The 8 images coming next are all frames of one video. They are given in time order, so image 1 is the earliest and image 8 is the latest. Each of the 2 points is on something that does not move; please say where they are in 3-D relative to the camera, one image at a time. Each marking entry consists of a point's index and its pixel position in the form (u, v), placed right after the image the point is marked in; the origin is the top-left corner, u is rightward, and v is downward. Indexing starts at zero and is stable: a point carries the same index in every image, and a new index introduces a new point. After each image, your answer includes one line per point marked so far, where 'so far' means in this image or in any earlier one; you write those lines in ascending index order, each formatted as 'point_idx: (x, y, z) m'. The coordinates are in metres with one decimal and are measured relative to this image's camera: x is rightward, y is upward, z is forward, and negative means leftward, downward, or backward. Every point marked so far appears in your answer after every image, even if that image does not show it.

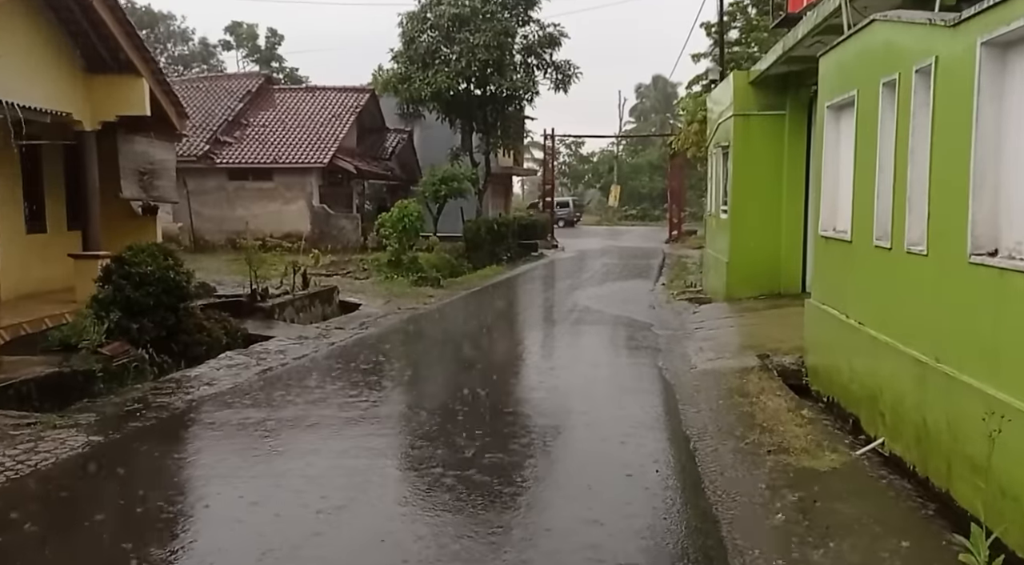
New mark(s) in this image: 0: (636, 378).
0: (+1.2, -0.9, +8.8) m
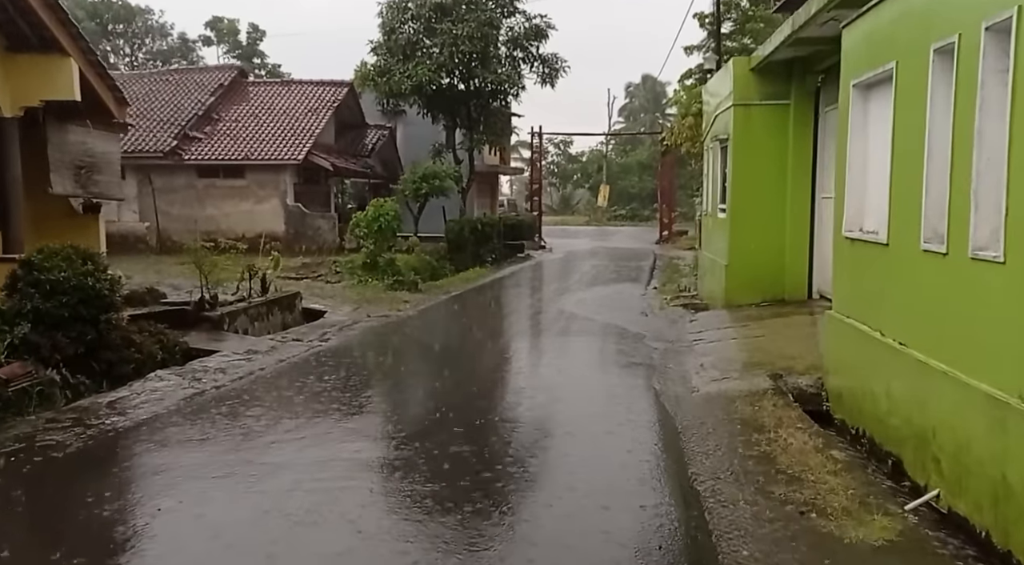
0: (+1.0, -1.0, +7.6) m
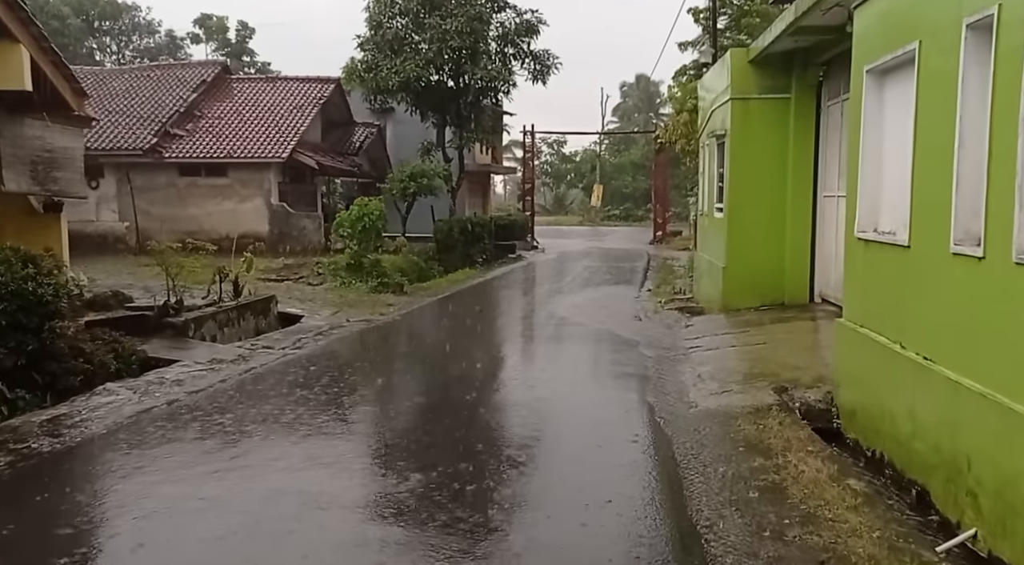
0: (+0.9, -1.1, +6.9) m
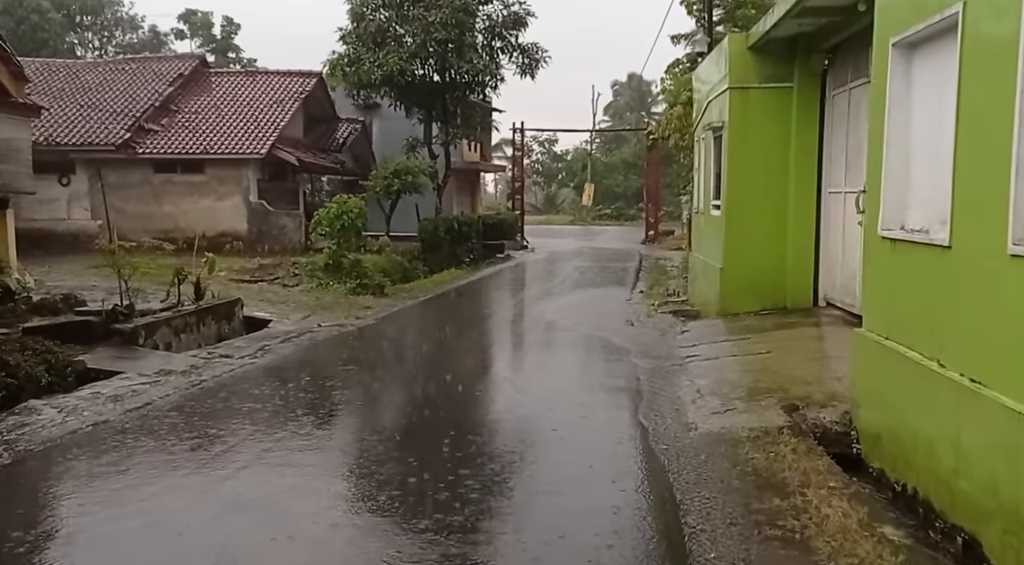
0: (+0.7, -1.1, +6.1) m
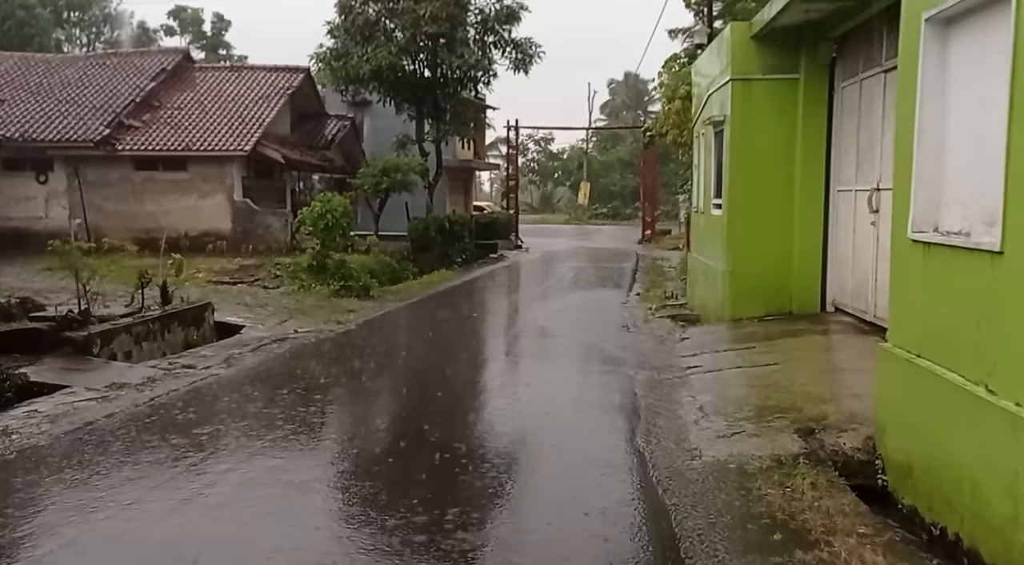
0: (+0.6, -1.1, +5.4) m
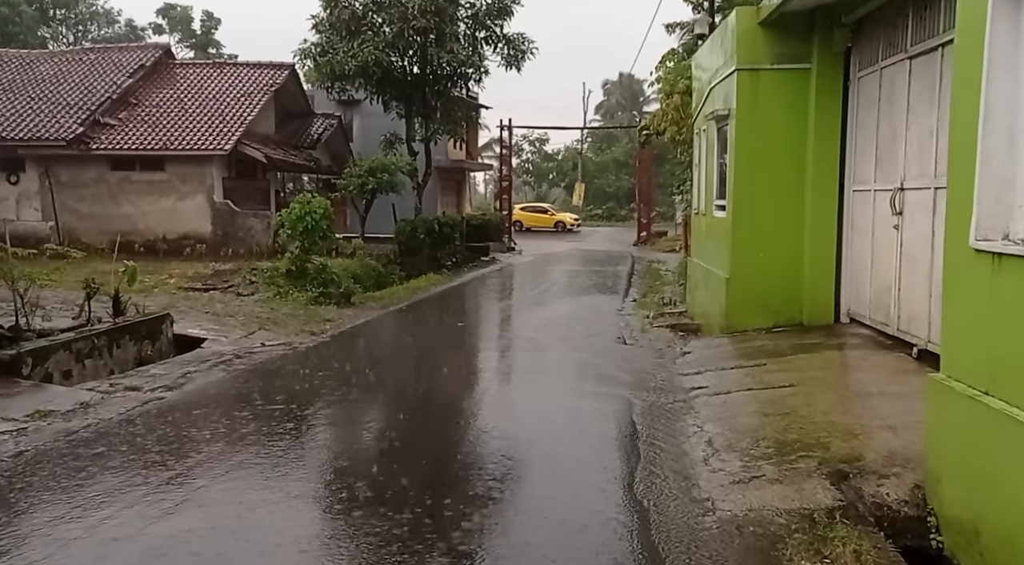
0: (+0.4, -1.2, +4.5) m
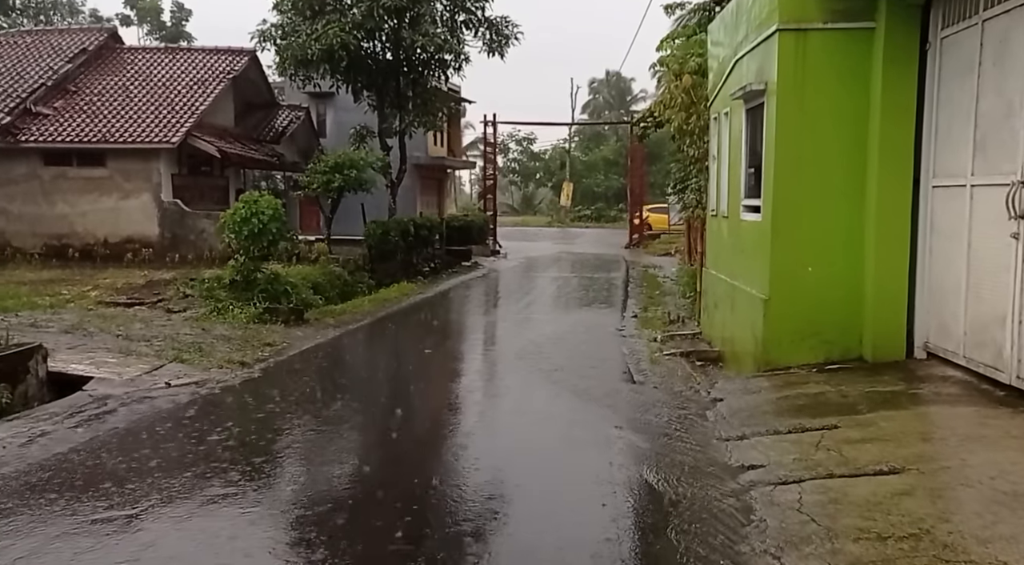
0: (+0.3, -1.4, +2.2) m
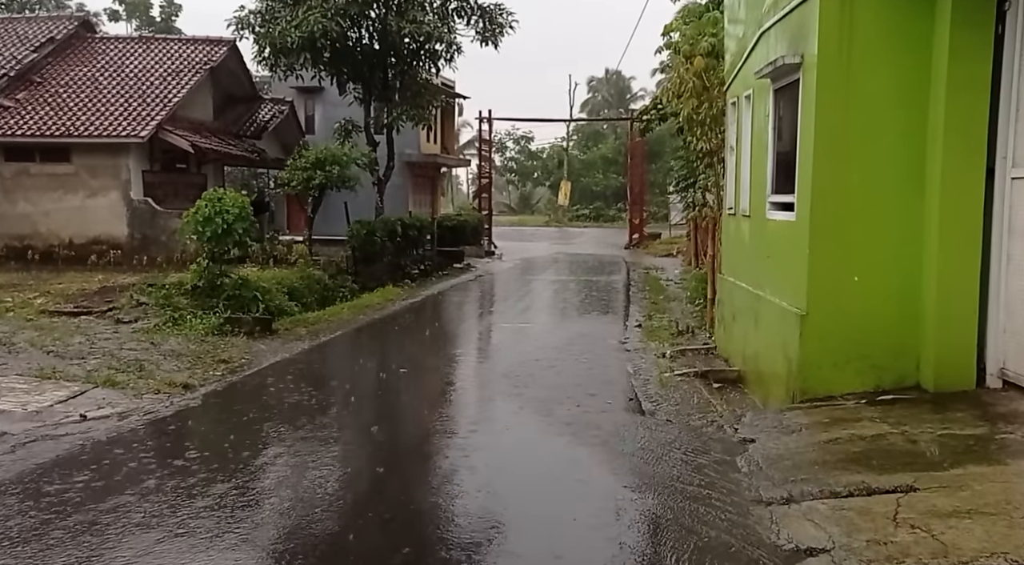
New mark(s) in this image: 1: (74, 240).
0: (+0.2, -1.5, +0.8) m
1: (-9.5, +0.9, +19.0) m
